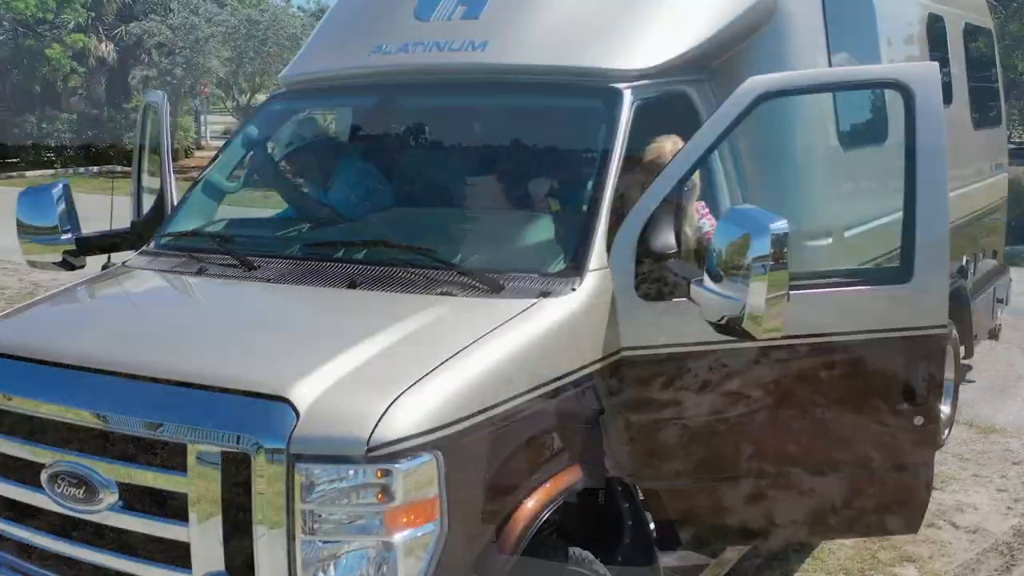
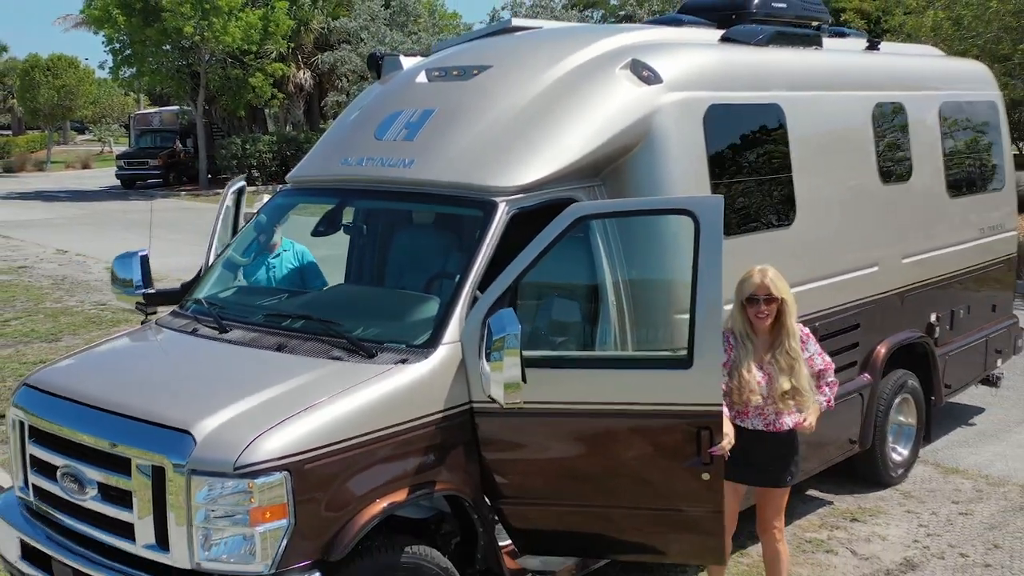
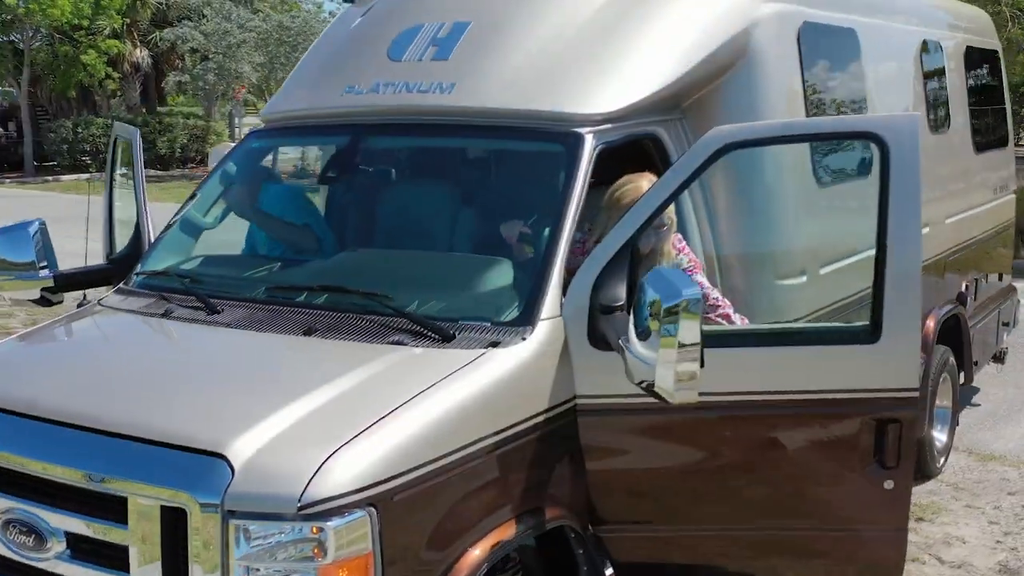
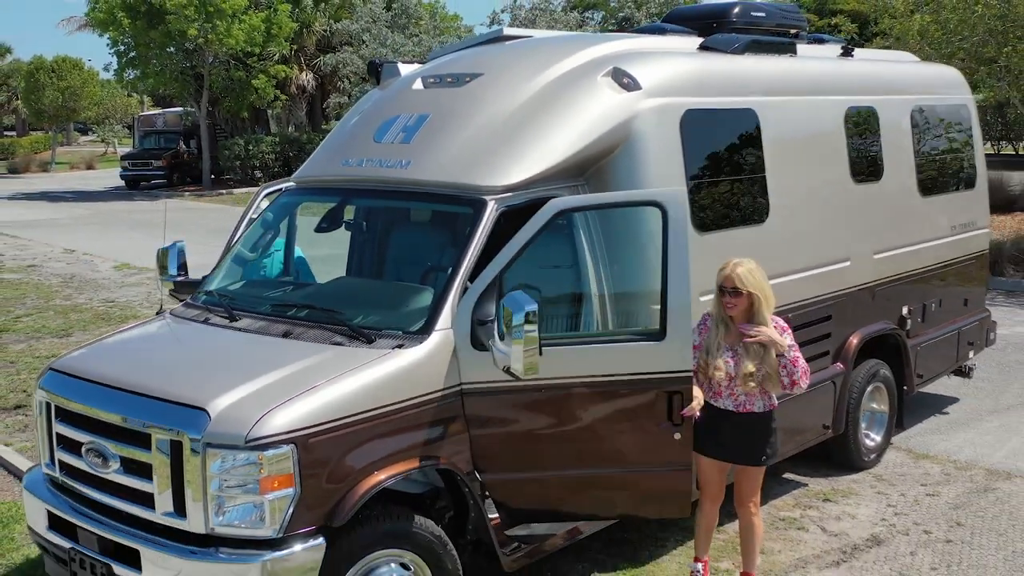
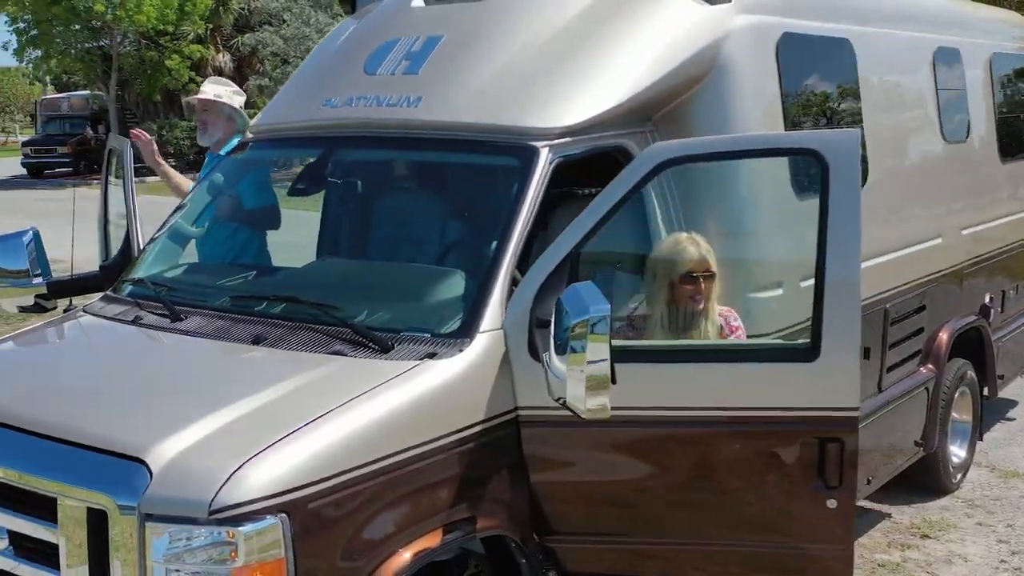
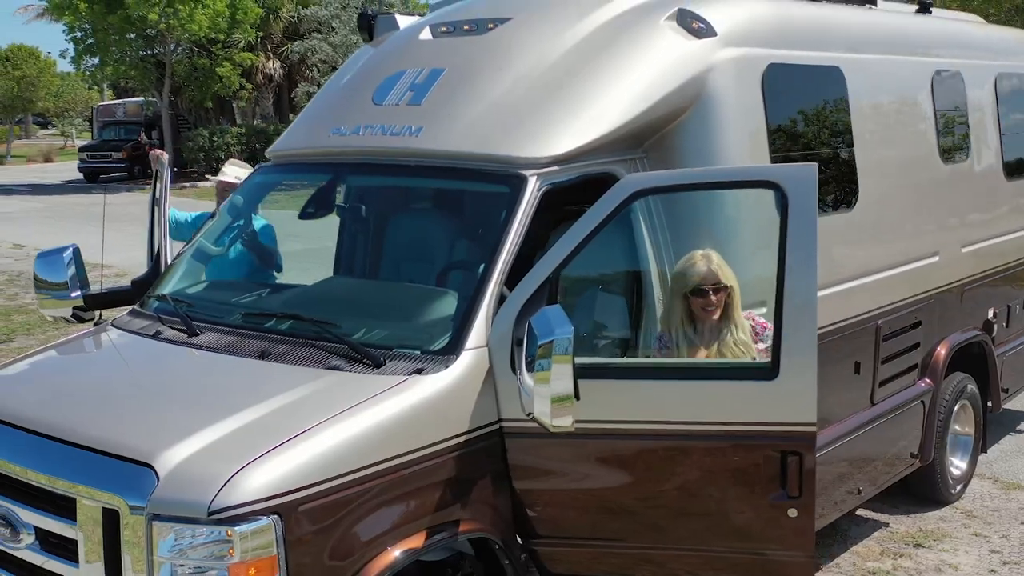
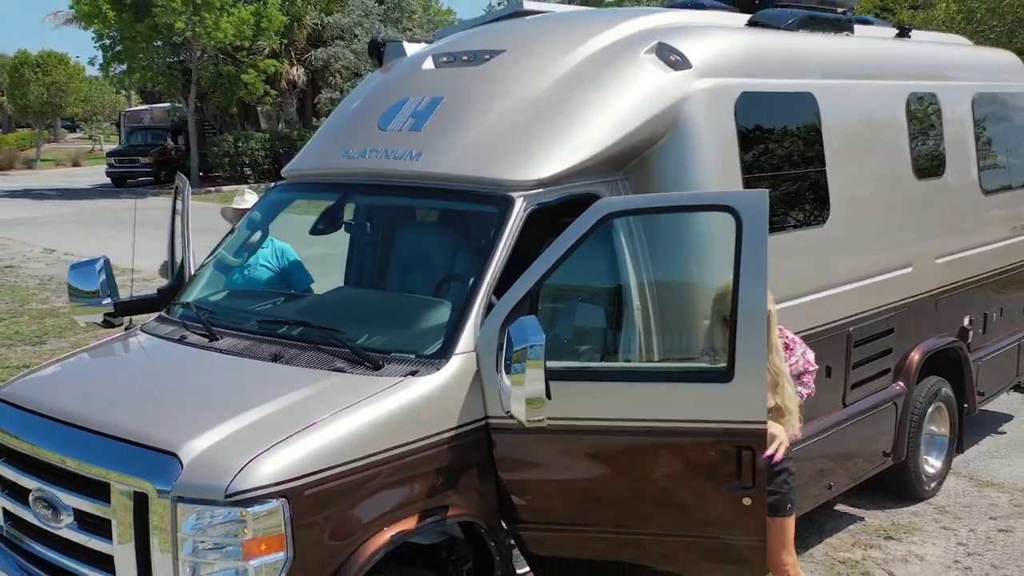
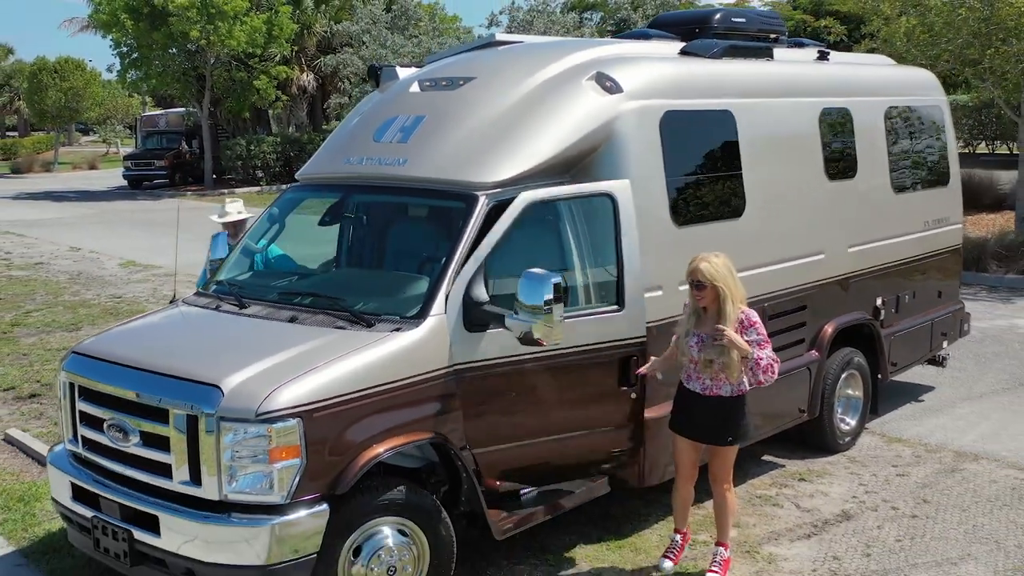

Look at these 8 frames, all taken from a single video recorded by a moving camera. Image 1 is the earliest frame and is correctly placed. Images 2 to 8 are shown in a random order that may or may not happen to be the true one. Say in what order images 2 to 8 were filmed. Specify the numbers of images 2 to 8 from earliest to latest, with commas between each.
3, 5, 6, 7, 2, 4, 8
